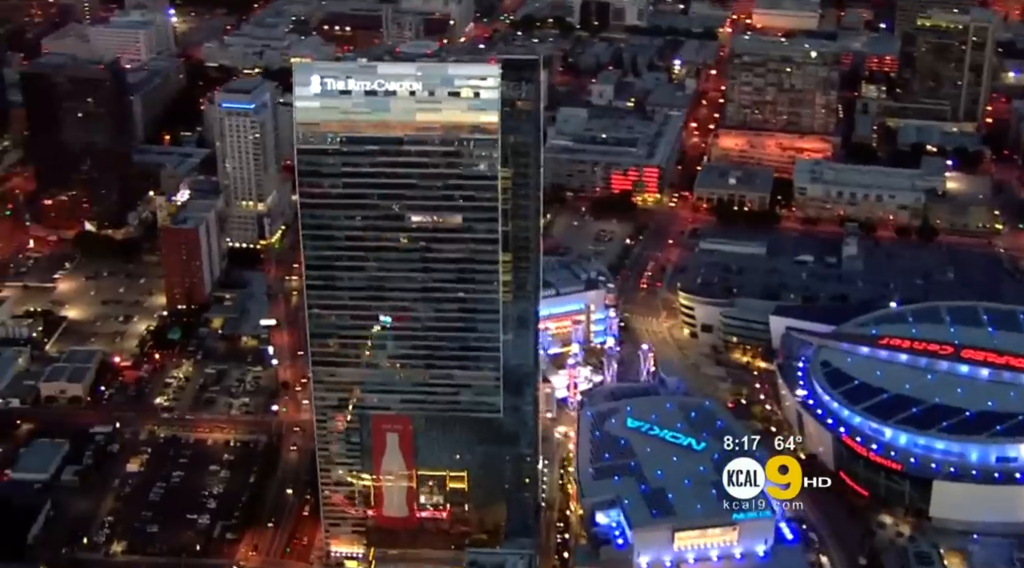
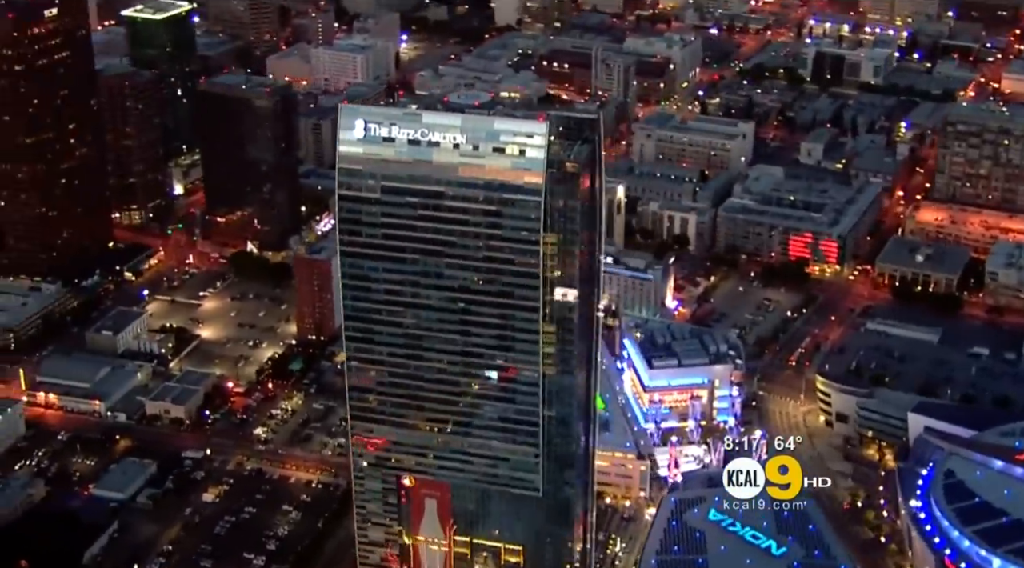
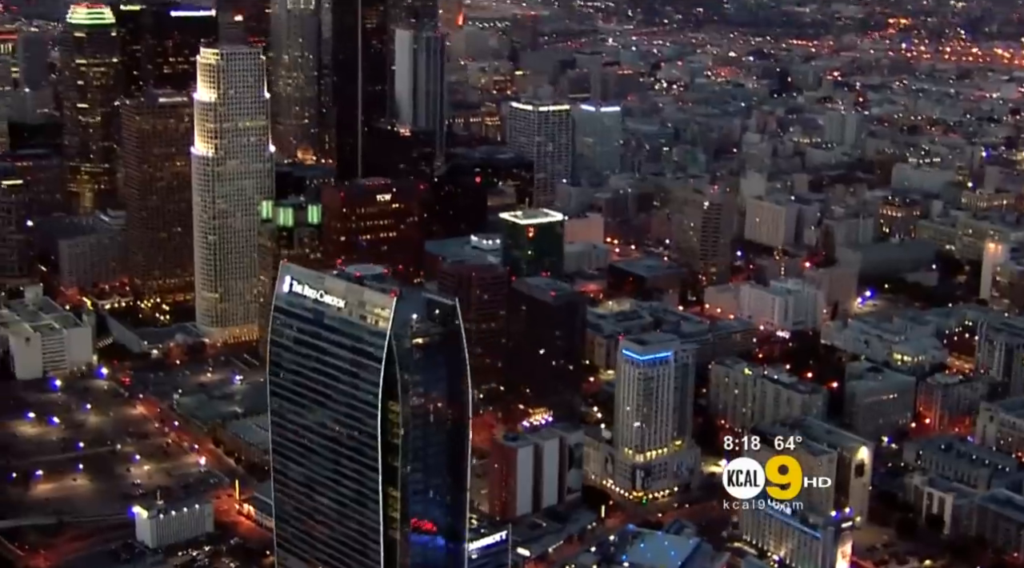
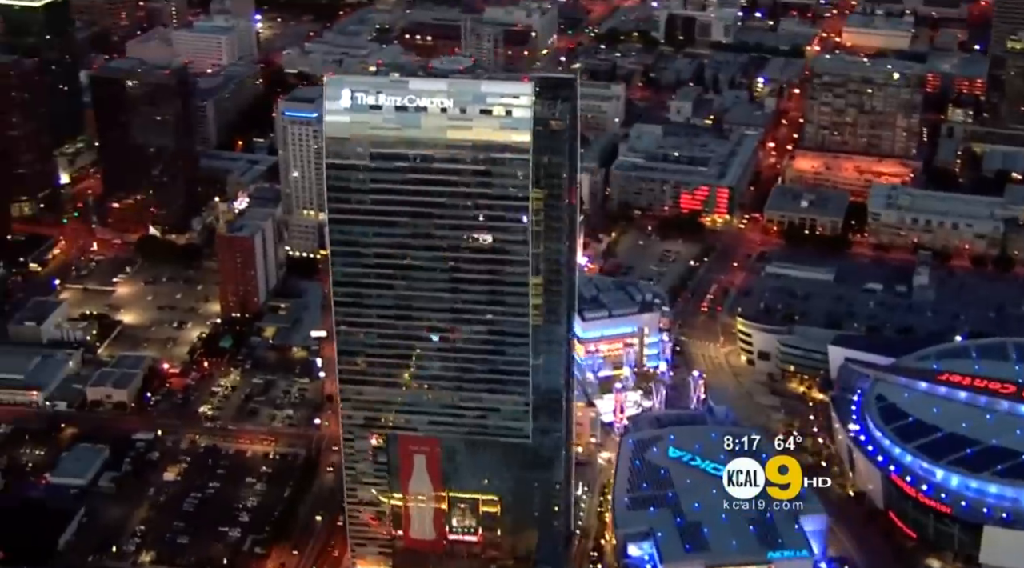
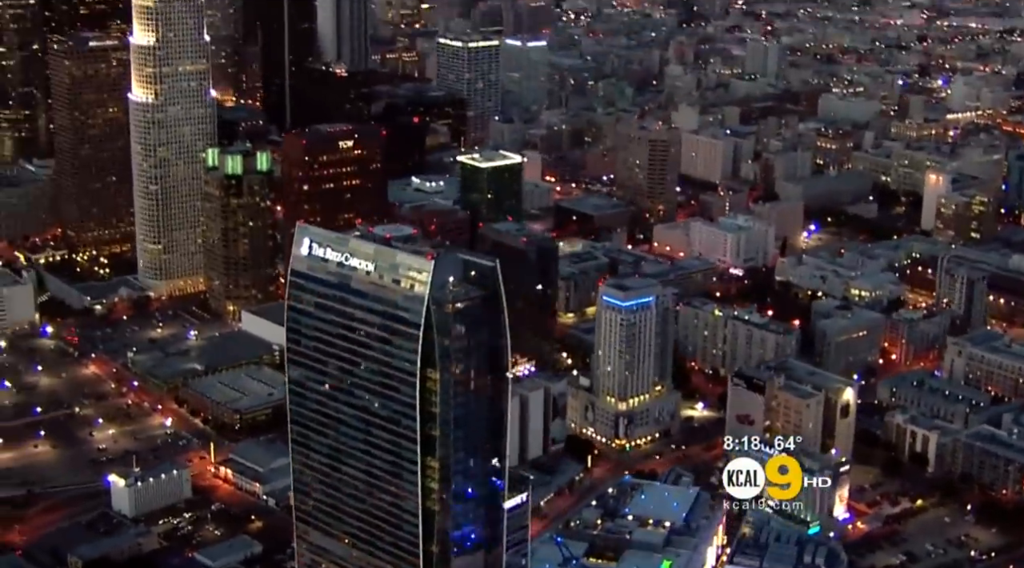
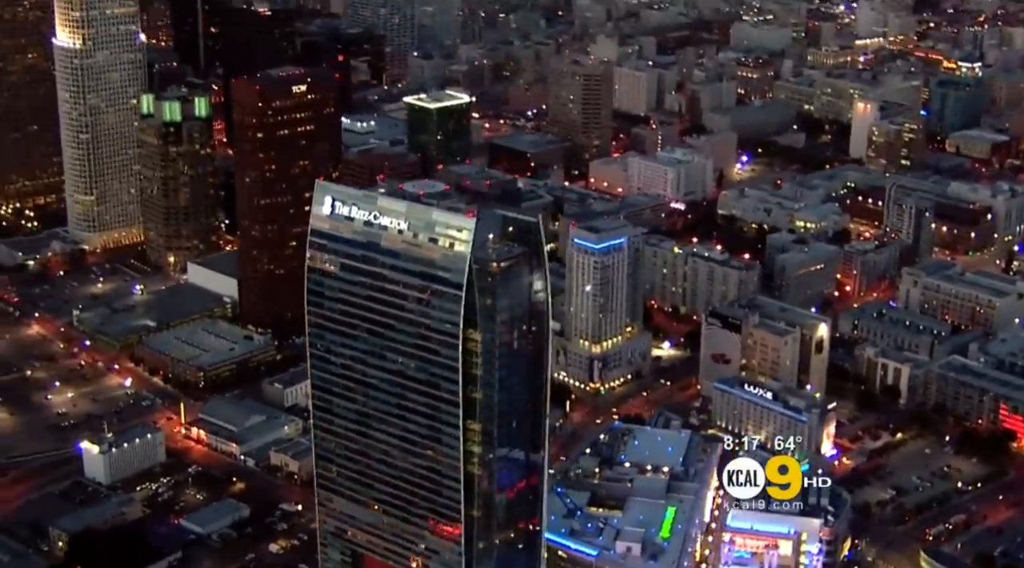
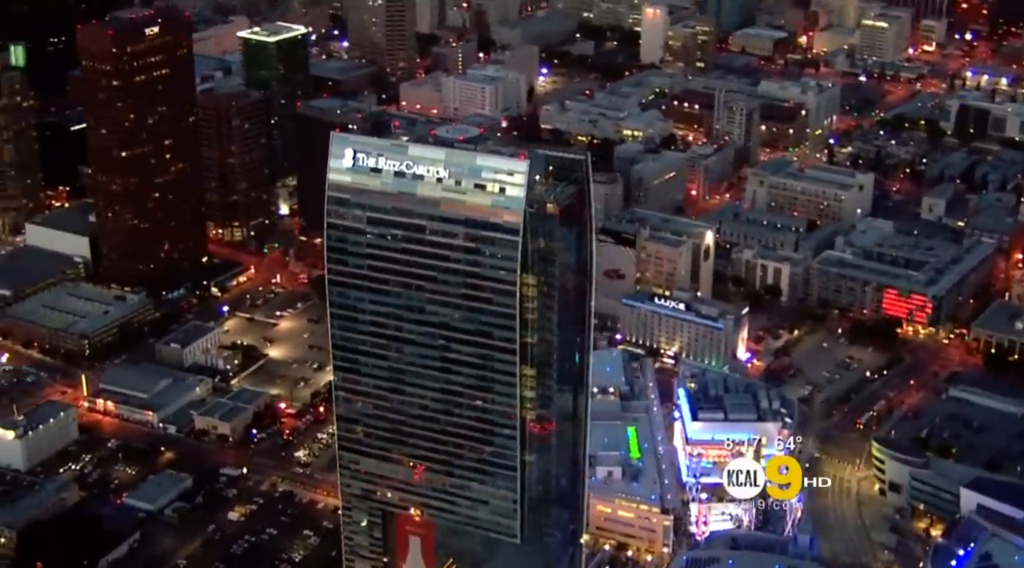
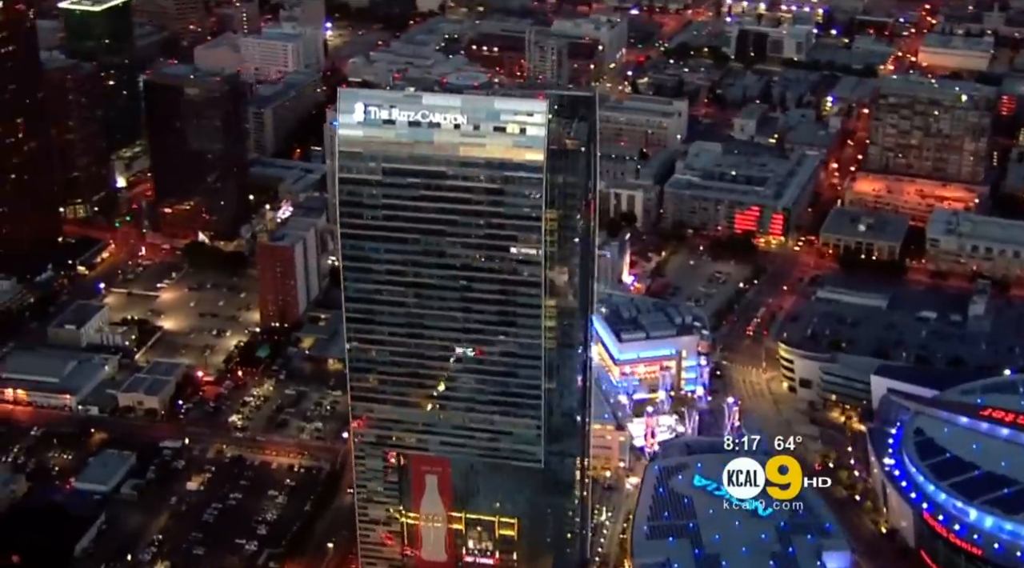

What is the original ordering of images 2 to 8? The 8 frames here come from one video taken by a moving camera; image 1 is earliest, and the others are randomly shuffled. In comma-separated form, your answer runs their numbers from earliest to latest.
4, 8, 2, 7, 6, 5, 3
